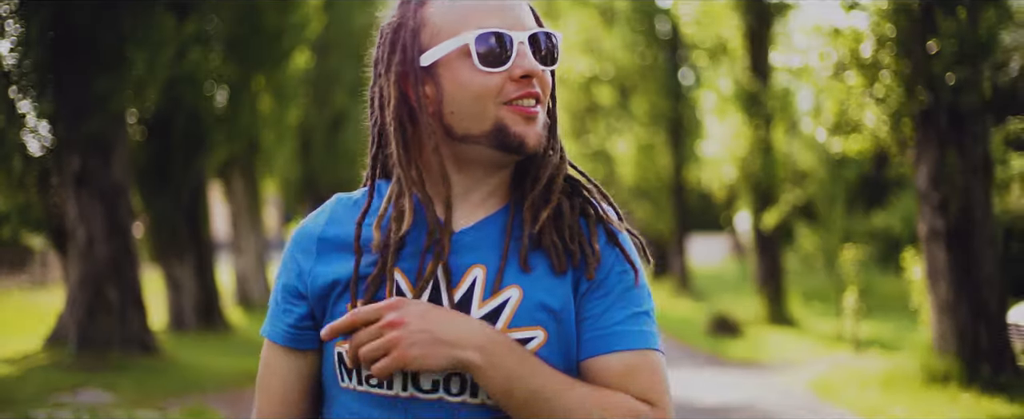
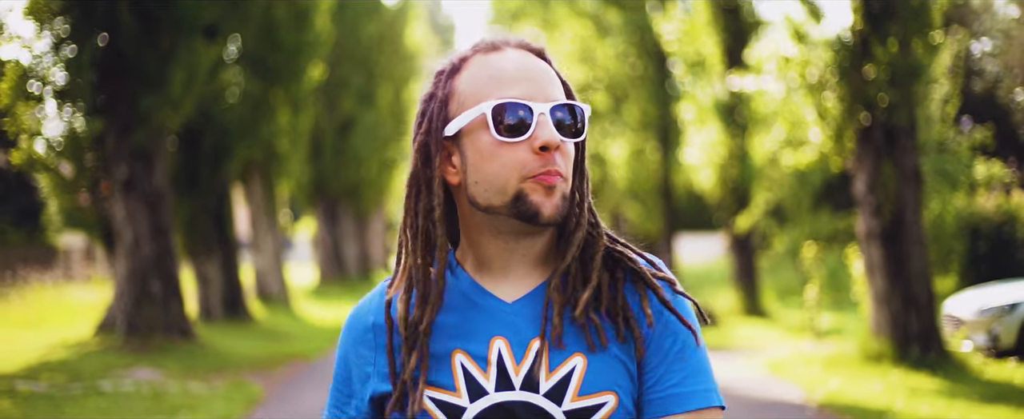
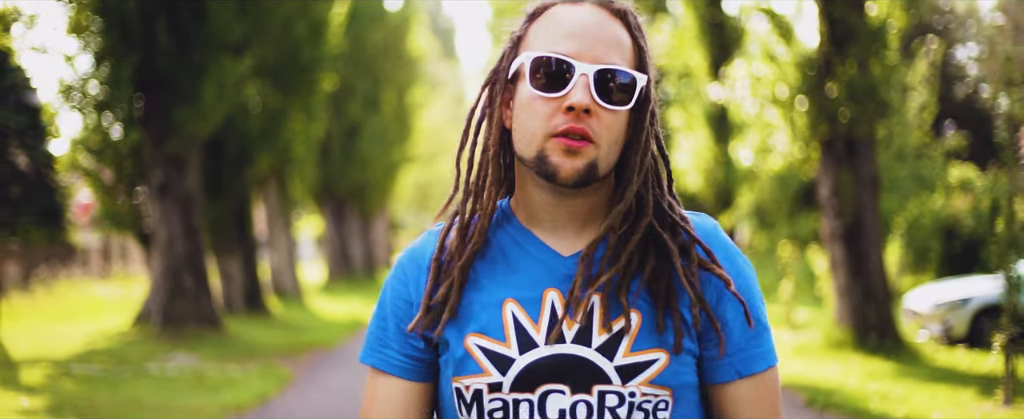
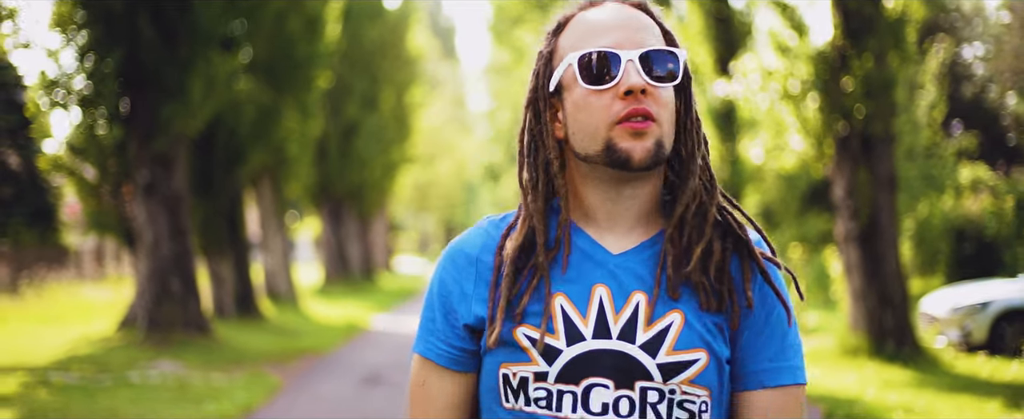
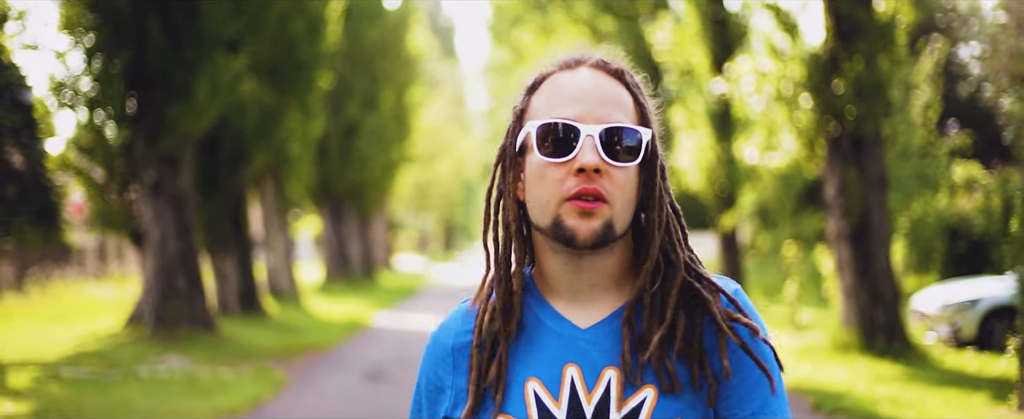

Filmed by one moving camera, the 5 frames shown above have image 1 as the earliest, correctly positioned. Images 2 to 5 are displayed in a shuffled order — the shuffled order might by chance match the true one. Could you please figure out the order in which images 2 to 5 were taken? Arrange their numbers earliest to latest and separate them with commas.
2, 4, 5, 3
